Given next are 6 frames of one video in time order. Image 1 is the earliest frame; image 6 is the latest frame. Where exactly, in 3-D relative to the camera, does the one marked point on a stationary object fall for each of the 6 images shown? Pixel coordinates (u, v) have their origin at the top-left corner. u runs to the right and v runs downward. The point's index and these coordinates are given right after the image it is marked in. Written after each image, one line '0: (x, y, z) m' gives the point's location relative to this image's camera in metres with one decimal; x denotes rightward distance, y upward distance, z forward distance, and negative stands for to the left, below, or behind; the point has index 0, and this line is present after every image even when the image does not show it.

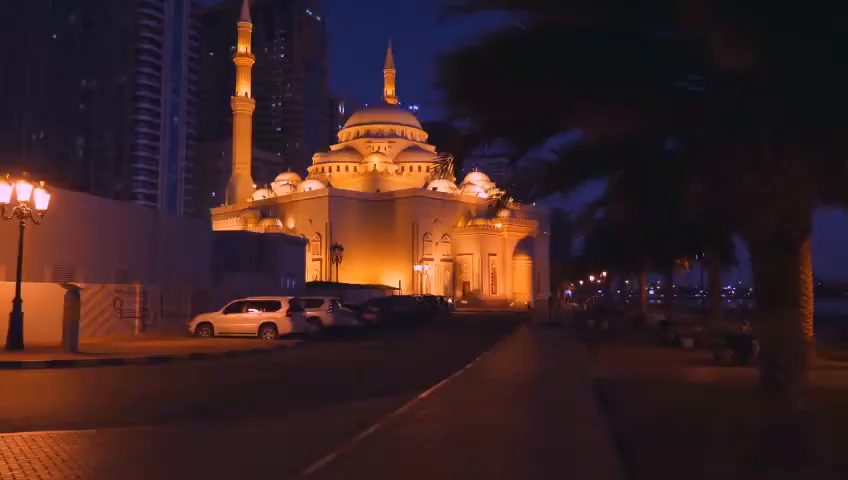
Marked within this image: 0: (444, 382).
0: (+0.6, -3.0, +19.2) m
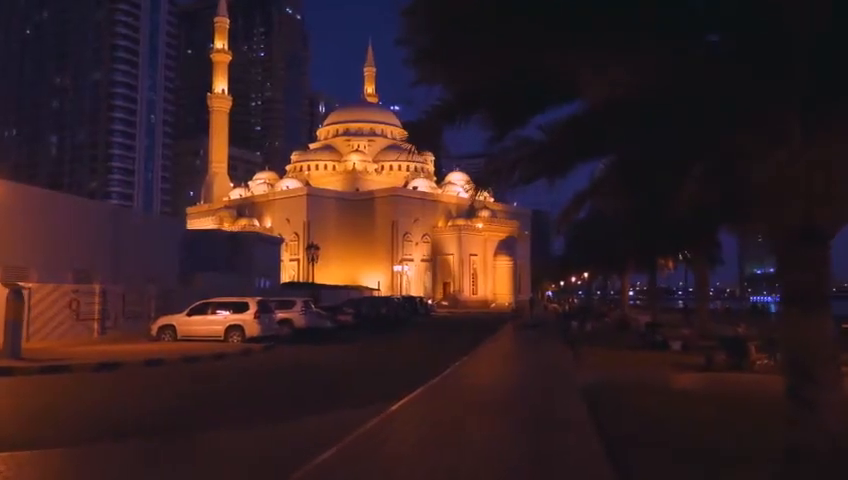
0: (+0.1, -3.0, +18.2) m
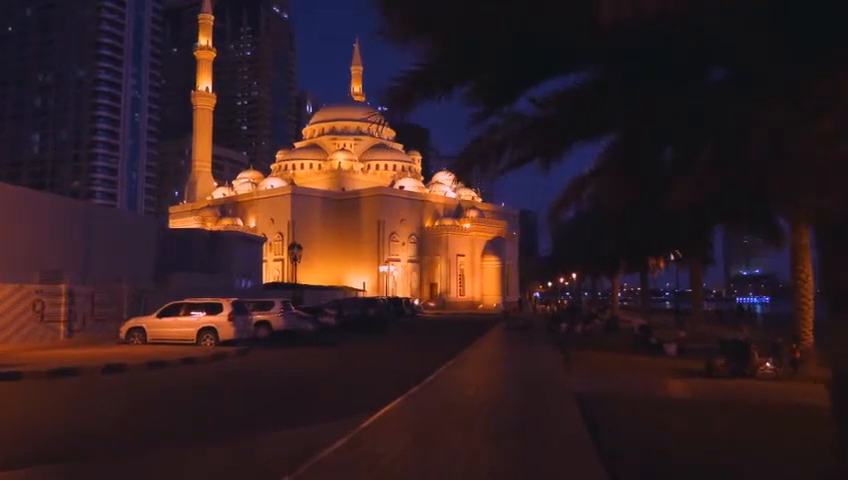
0: (-0.2, -2.9, +17.3) m
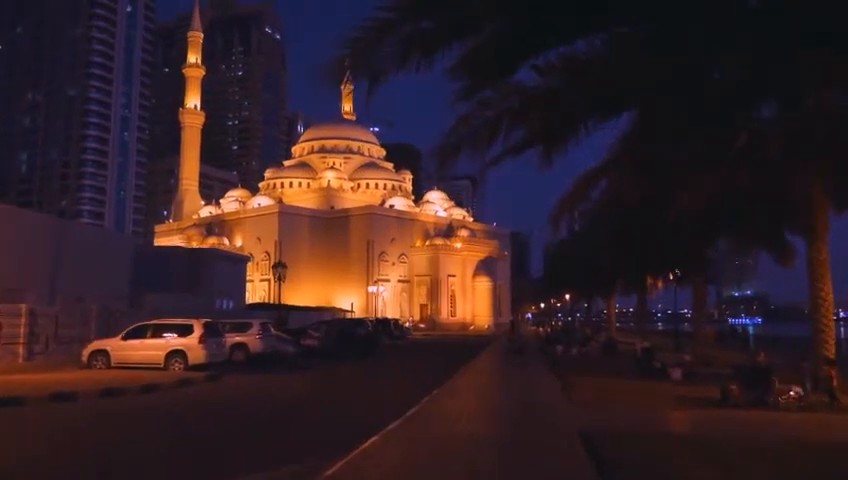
0: (-0.4, -3.2, +16.0) m
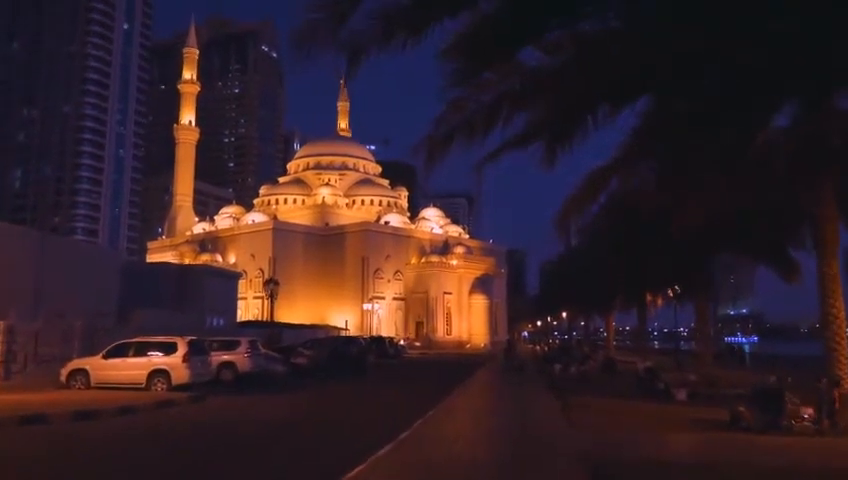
0: (-0.6, -3.5, +15.3) m
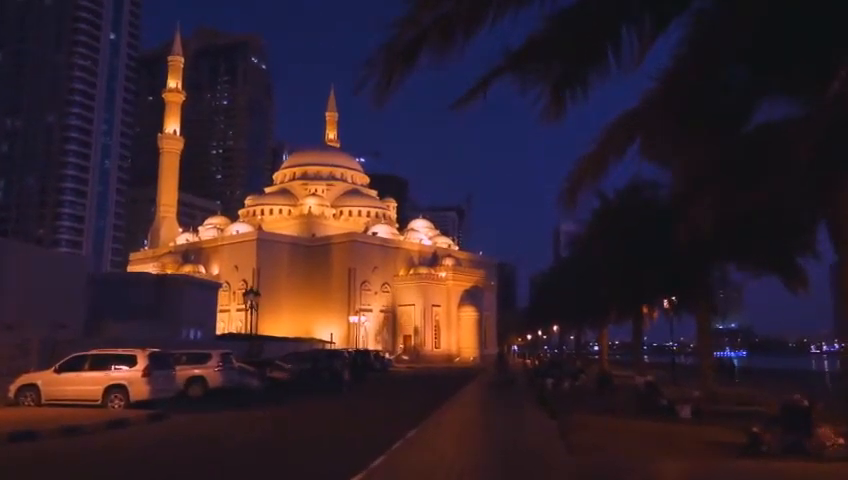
0: (-0.8, -3.5, +14.0) m
